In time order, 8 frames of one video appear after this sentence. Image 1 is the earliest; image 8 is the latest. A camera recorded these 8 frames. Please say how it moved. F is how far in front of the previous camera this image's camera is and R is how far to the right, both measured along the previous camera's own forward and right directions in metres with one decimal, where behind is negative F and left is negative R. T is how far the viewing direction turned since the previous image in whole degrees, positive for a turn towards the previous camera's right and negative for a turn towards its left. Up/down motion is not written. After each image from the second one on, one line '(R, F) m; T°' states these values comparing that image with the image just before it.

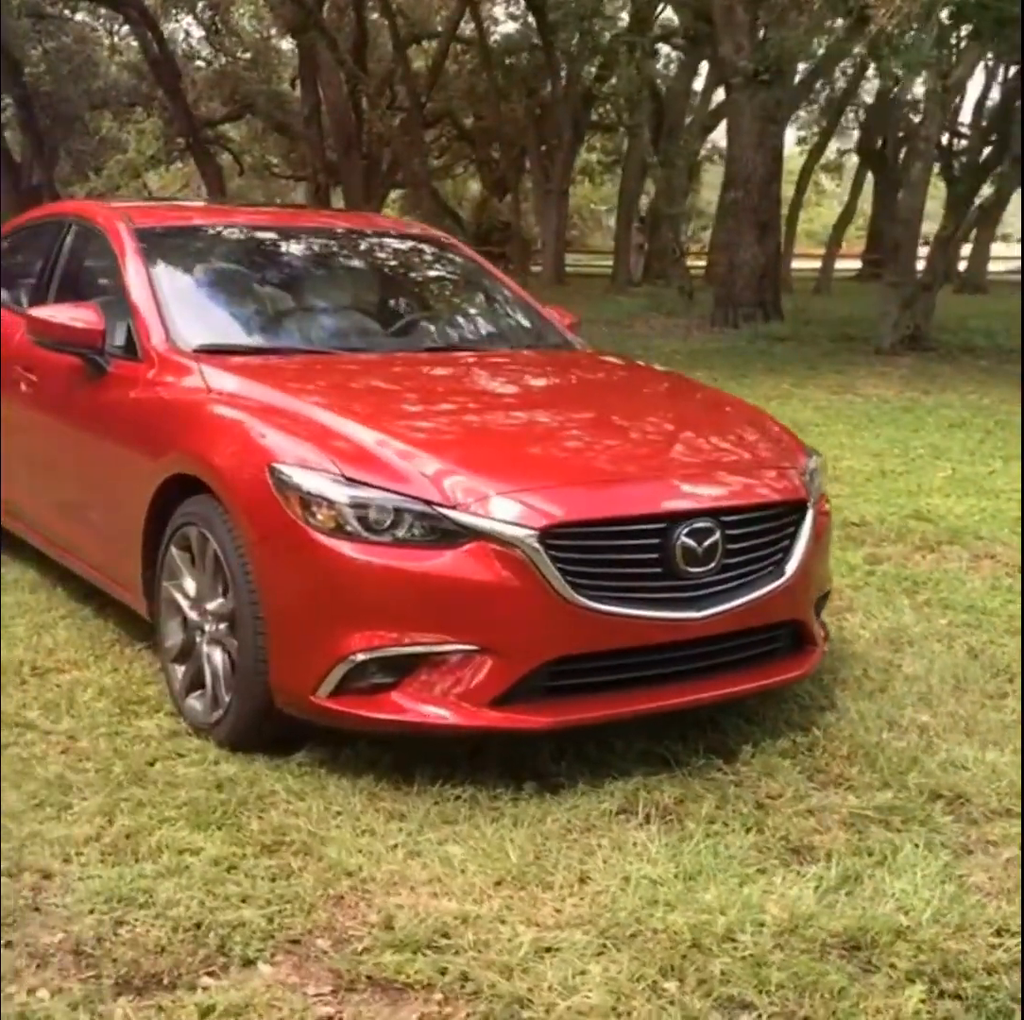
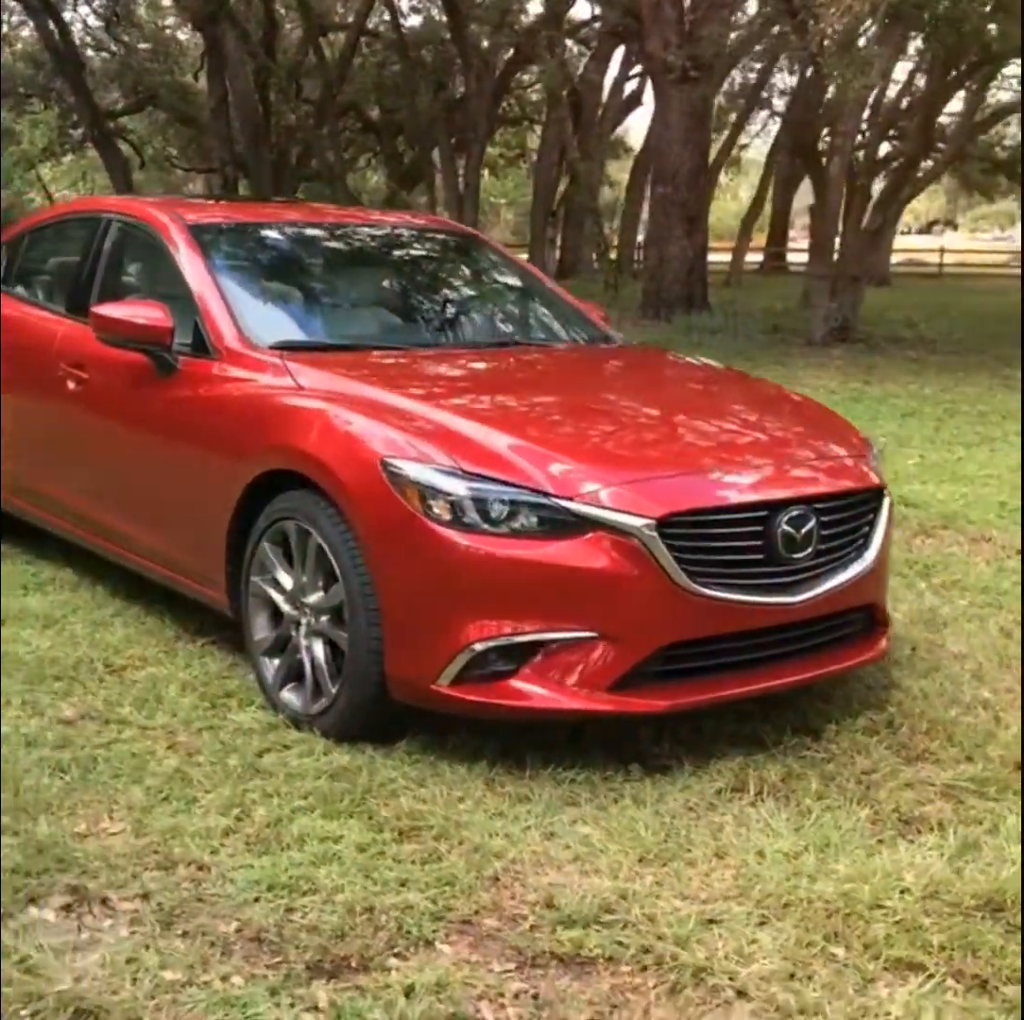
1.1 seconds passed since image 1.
(-0.5, -0.1) m; +4°
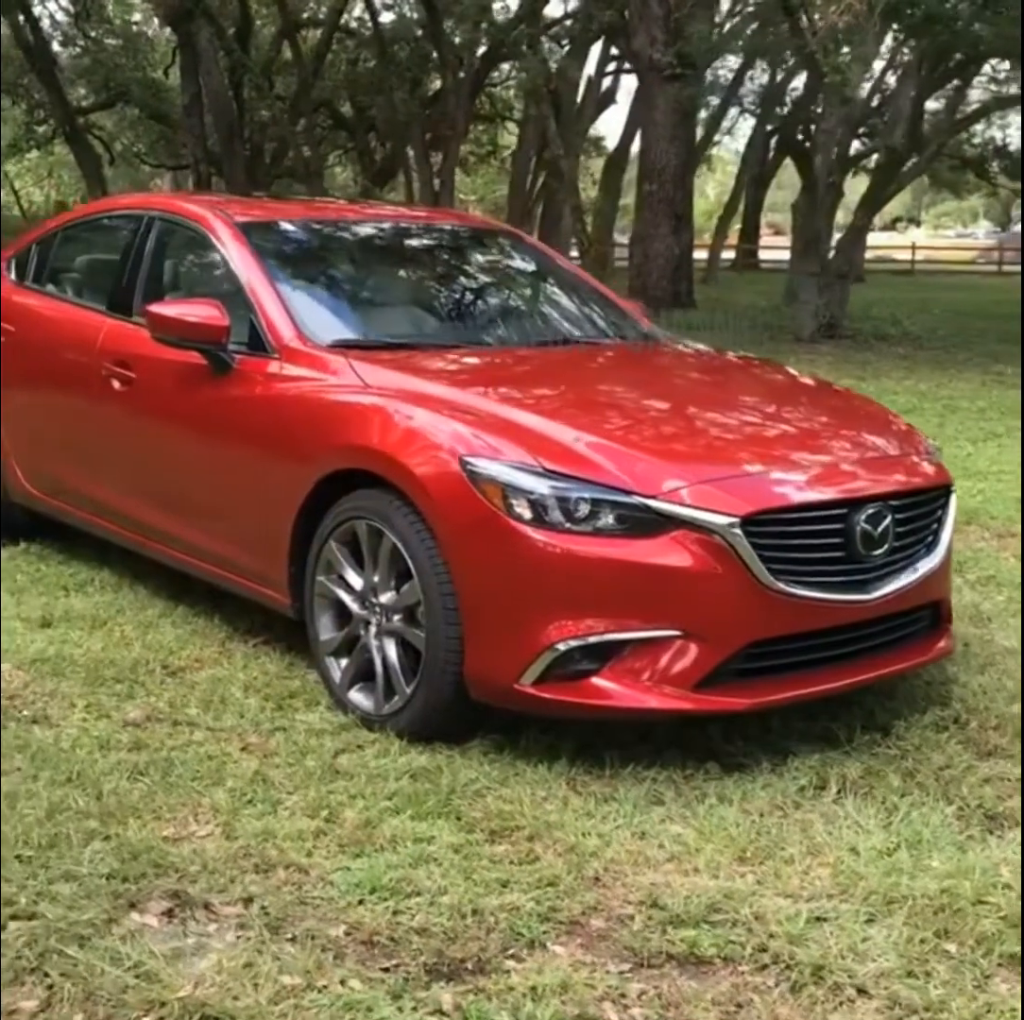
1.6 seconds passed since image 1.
(-0.3, 0.0) m; +1°
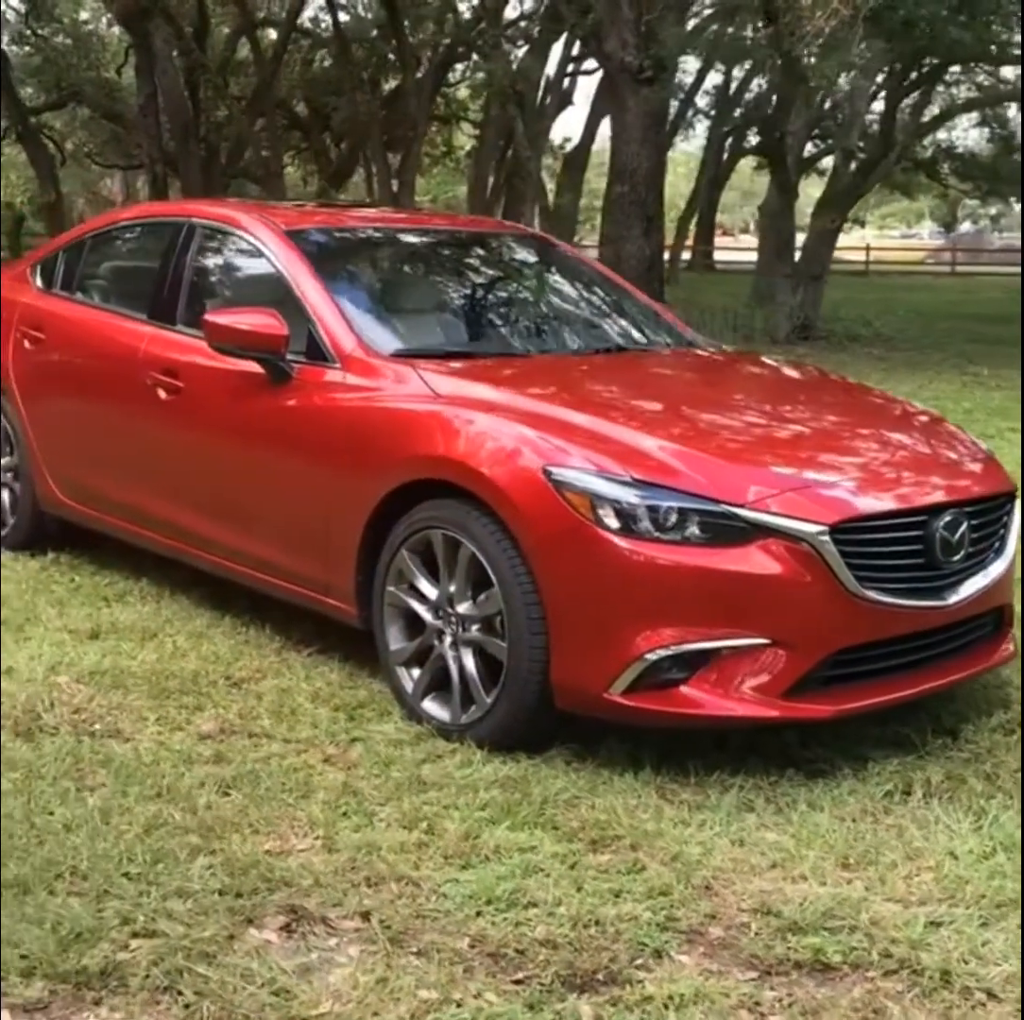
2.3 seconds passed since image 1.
(-0.3, 0.0) m; +2°
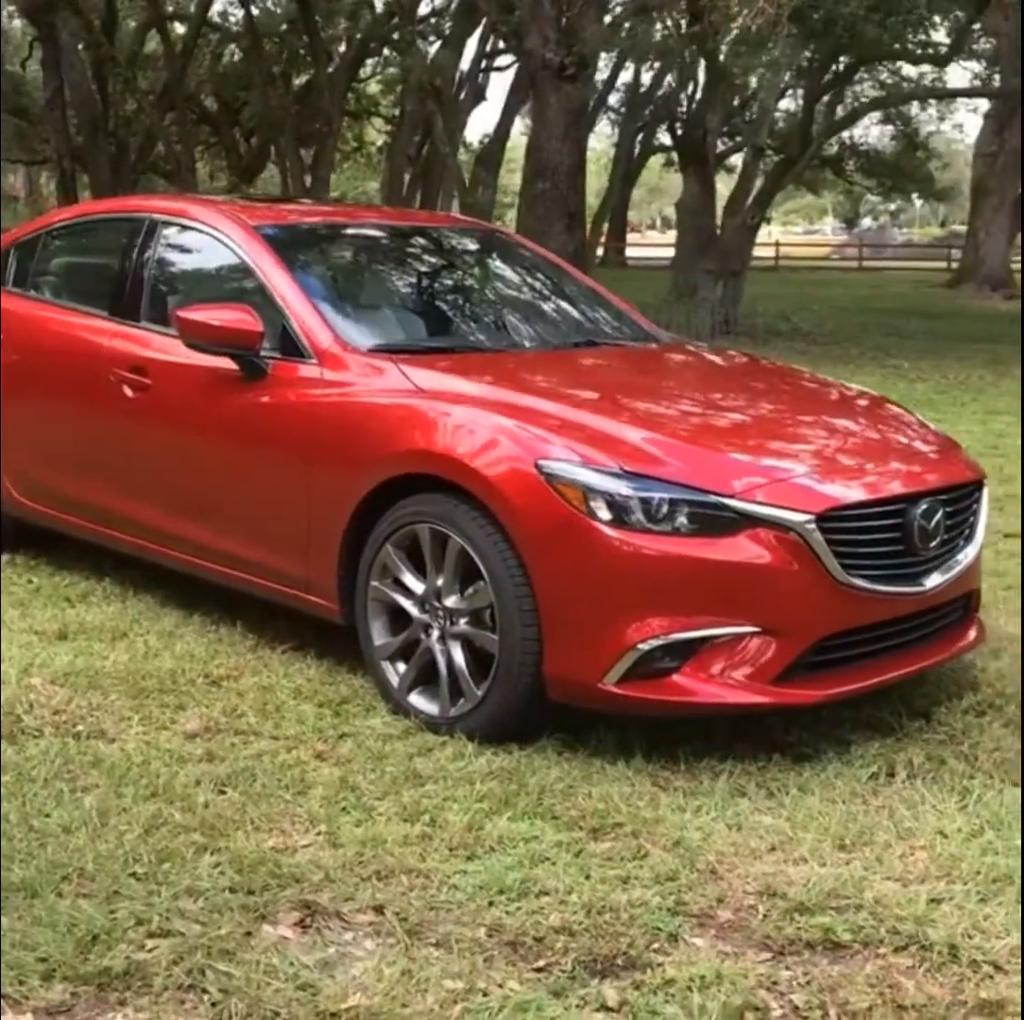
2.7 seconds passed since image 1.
(-0.2, 0.0) m; +4°
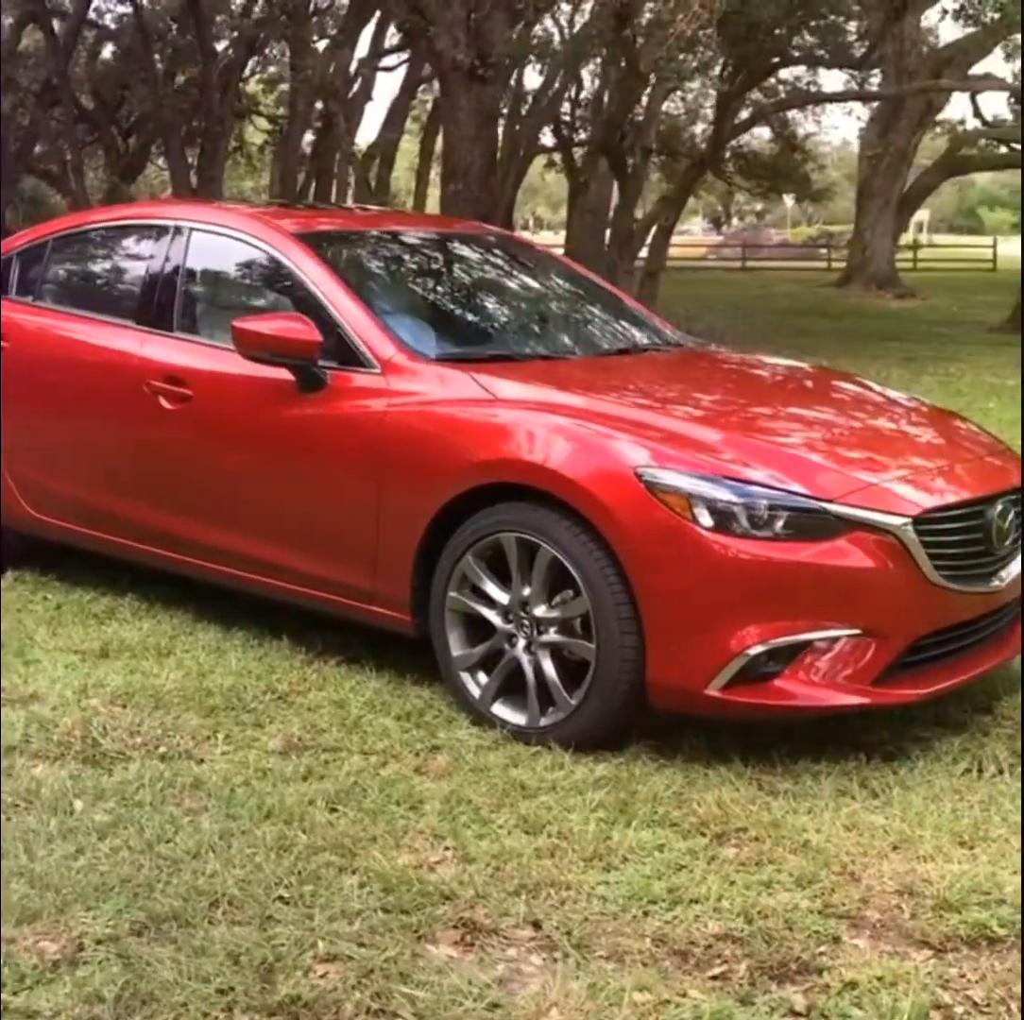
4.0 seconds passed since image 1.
(-0.5, 0.0) m; +5°
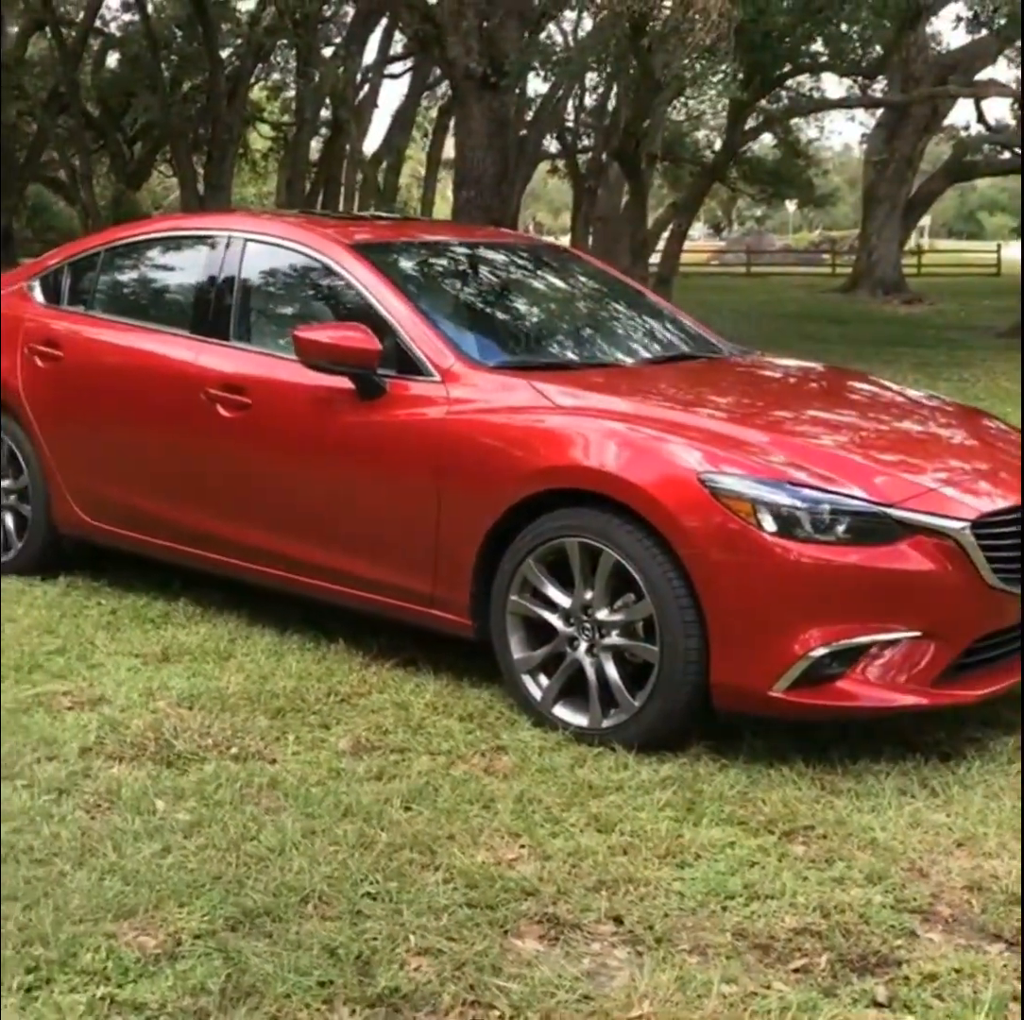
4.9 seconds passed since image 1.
(-0.2, -0.1) m; 0°
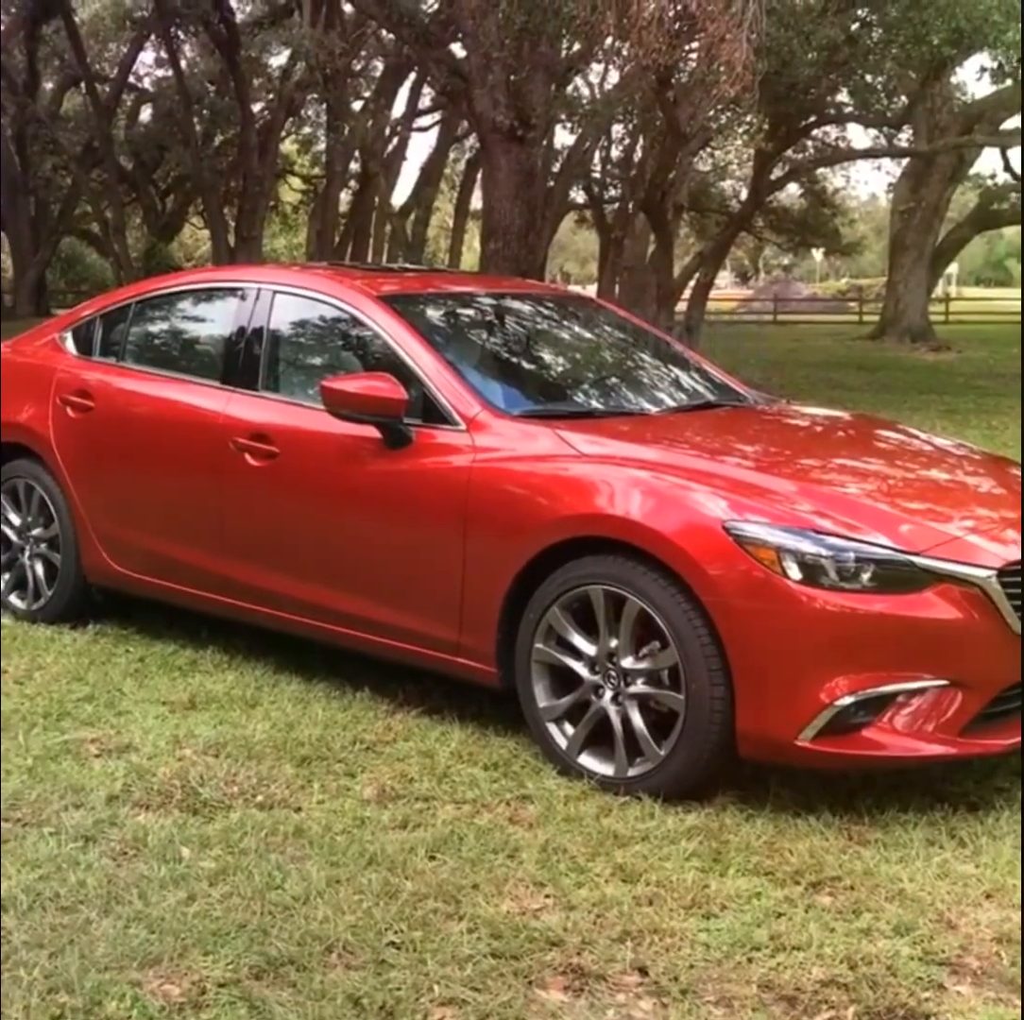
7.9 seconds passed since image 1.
(0.0, 0.0) m; -1°
